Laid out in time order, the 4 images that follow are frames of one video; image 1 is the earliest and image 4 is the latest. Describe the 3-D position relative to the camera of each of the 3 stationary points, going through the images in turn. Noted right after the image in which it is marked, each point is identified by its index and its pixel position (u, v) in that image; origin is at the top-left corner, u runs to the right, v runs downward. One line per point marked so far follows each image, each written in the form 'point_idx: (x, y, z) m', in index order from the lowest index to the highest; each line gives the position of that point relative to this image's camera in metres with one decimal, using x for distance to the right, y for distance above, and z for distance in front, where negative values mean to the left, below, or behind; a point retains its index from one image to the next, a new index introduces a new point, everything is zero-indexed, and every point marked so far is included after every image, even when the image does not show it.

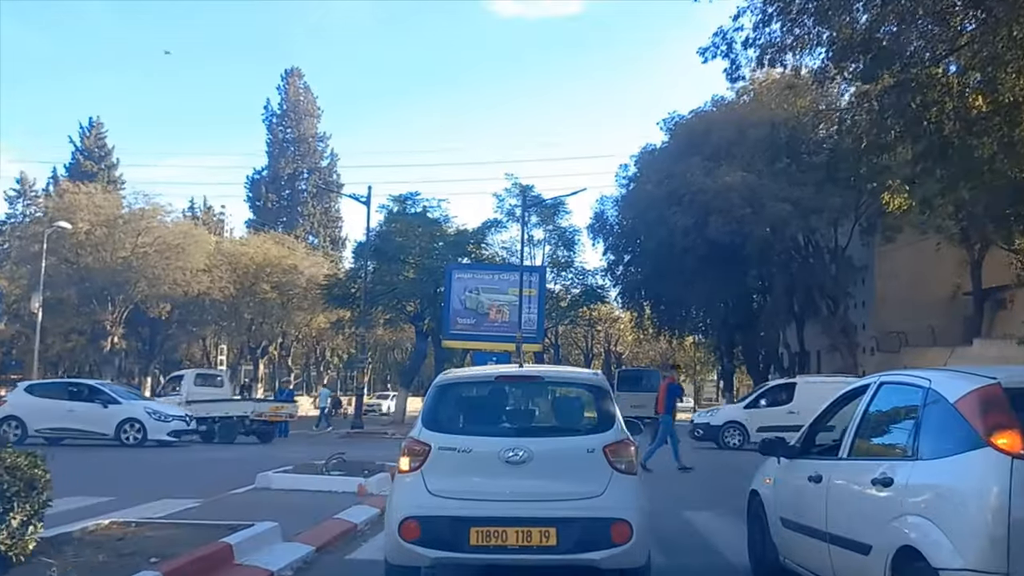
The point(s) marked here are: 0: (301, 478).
0: (-2.3, -2.0, +11.5) m
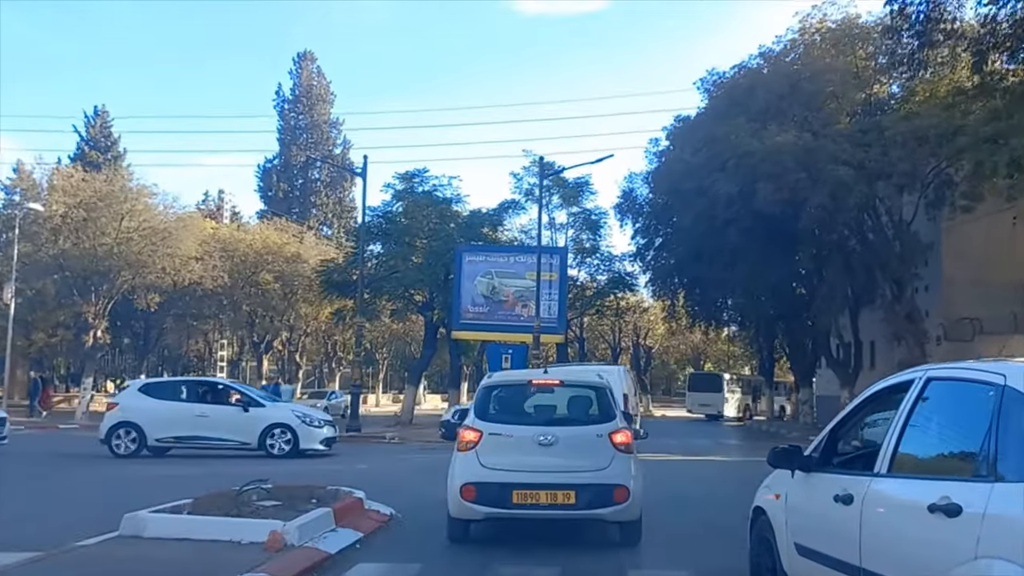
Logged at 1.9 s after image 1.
0: (-2.3, -1.6, +7.8) m
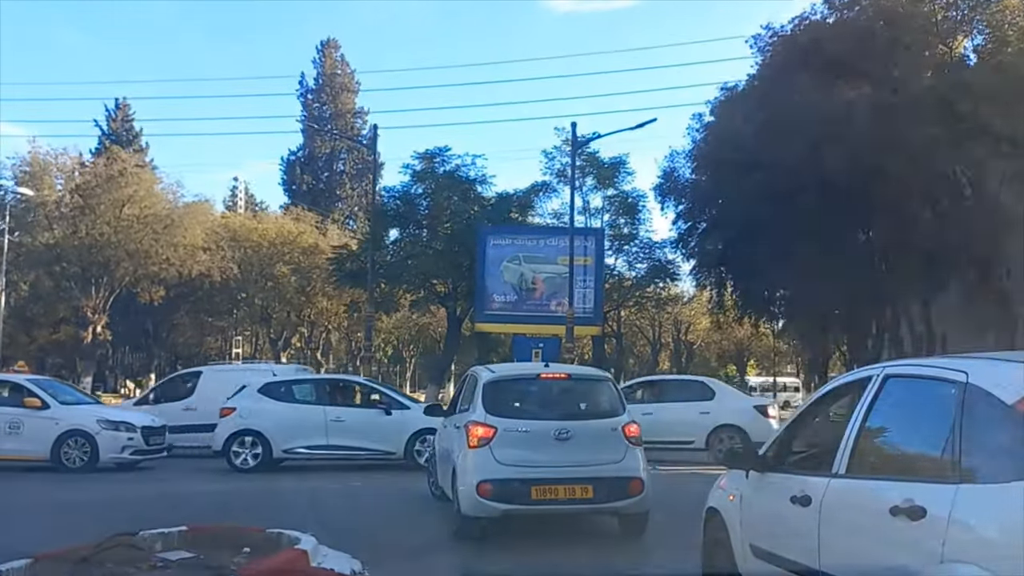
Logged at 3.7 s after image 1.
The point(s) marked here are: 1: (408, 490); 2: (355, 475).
0: (-2.2, -1.4, +4.7) m
1: (-1.4, -2.8, +14.7) m
2: (-2.6, -3.0, +17.9) m
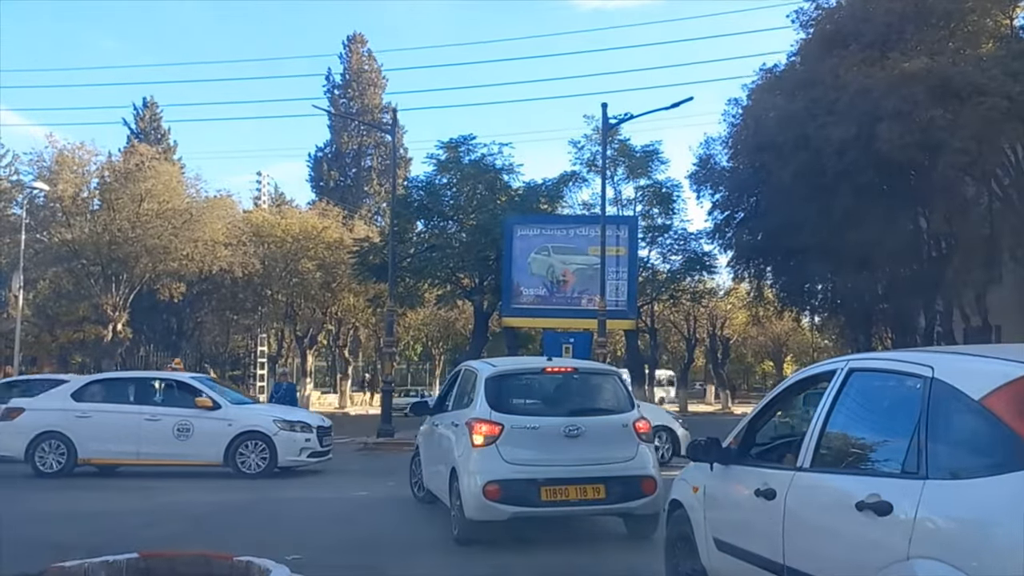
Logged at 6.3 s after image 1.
0: (-2.2, -1.2, +3.6) m
1: (-1.1, -2.6, +13.5) m
2: (-2.1, -2.9, +16.7) m
